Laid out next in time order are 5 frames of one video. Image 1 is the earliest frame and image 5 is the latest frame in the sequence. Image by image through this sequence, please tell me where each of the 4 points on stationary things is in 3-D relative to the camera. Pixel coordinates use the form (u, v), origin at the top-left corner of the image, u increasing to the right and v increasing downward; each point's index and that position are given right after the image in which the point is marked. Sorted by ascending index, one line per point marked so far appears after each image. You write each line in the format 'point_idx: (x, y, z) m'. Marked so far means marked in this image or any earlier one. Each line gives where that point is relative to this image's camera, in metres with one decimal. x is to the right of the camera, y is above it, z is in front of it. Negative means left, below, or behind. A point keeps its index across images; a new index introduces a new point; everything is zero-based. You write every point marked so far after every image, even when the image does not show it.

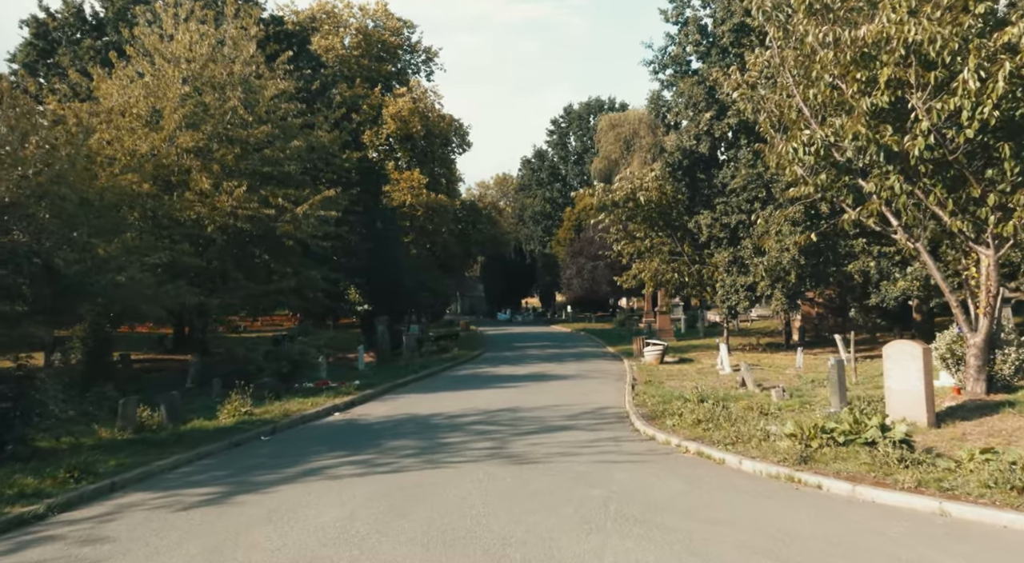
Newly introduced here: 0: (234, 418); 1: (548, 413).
0: (-4.2, -2.1, +18.0) m
1: (+0.6, -2.0, +17.9) m
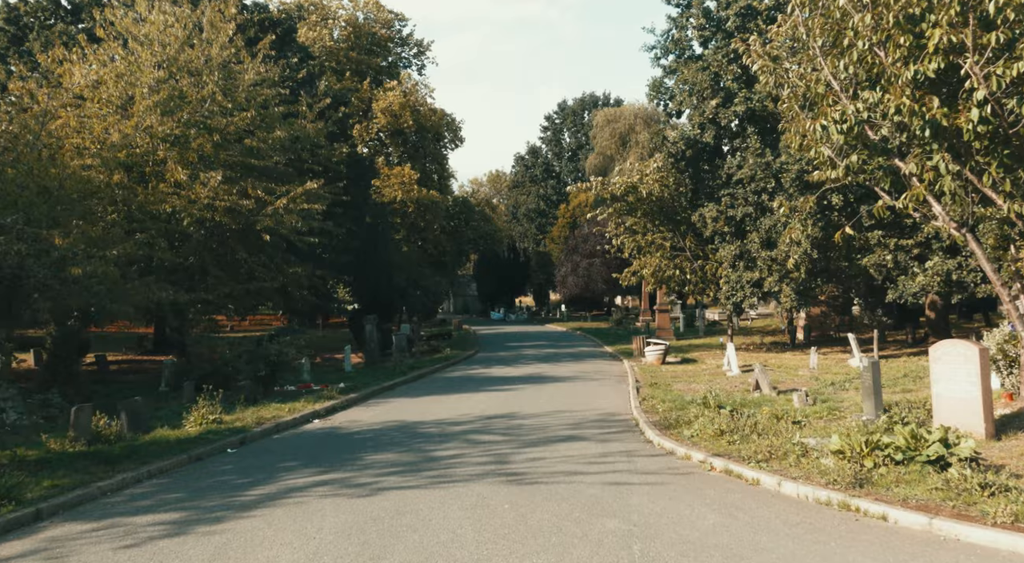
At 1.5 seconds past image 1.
0: (-4.3, -2.0, +16.3) m
1: (+0.5, -1.9, +16.2) m
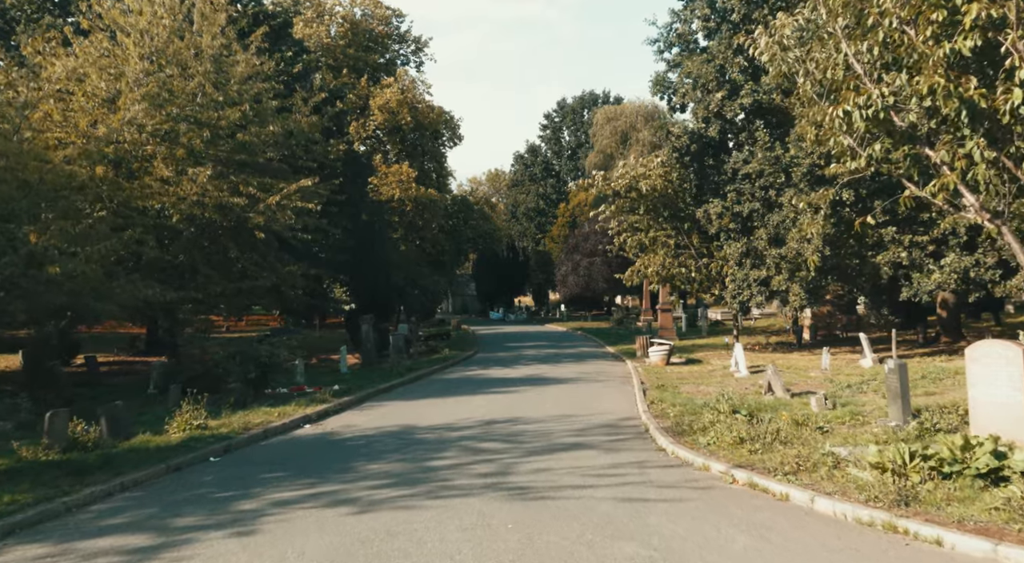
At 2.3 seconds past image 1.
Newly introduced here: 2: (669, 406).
0: (-4.3, -2.0, +15.4) m
1: (+0.5, -1.9, +15.3) m
2: (+2.2, -1.8, +16.7) m
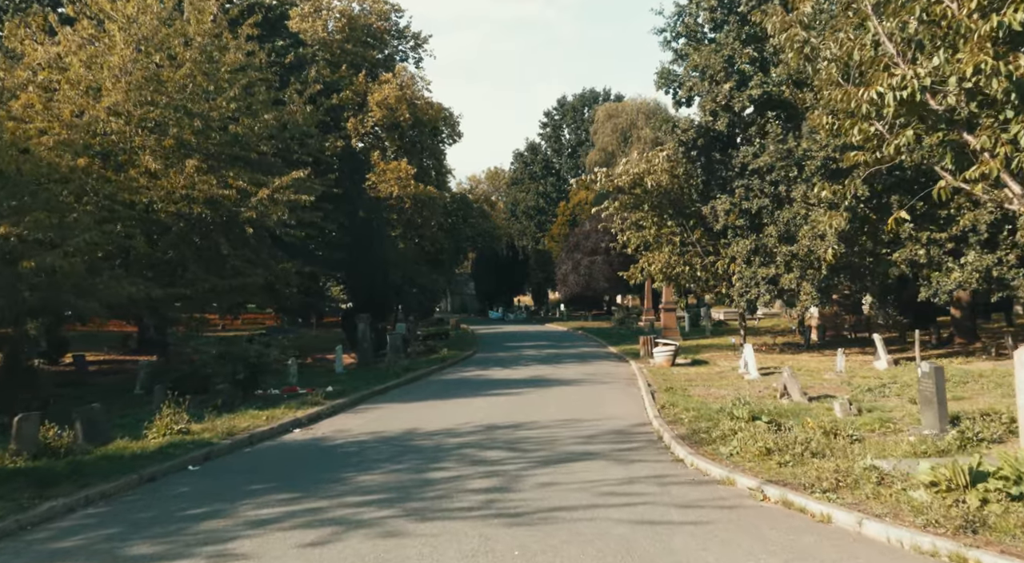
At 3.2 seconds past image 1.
0: (-4.2, -1.9, +14.3) m
1: (+0.6, -1.8, +14.3) m
2: (+2.3, -1.7, +15.7) m
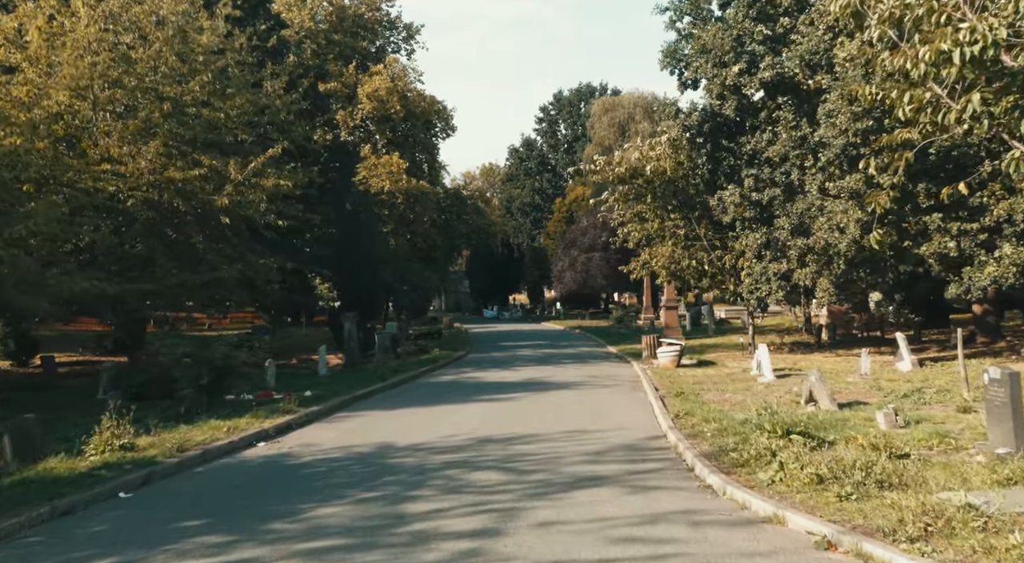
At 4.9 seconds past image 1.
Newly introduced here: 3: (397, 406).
0: (-4.3, -1.8, +12.4) m
1: (+0.5, -1.8, +12.3) m
2: (+2.2, -1.6, +13.7) m
3: (-1.9, -2.0, +19.1) m
